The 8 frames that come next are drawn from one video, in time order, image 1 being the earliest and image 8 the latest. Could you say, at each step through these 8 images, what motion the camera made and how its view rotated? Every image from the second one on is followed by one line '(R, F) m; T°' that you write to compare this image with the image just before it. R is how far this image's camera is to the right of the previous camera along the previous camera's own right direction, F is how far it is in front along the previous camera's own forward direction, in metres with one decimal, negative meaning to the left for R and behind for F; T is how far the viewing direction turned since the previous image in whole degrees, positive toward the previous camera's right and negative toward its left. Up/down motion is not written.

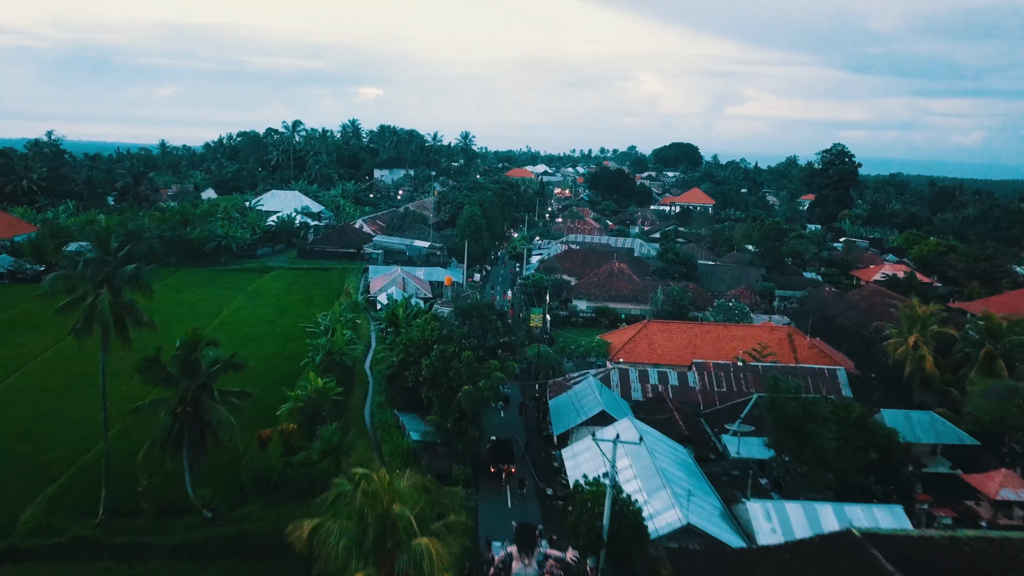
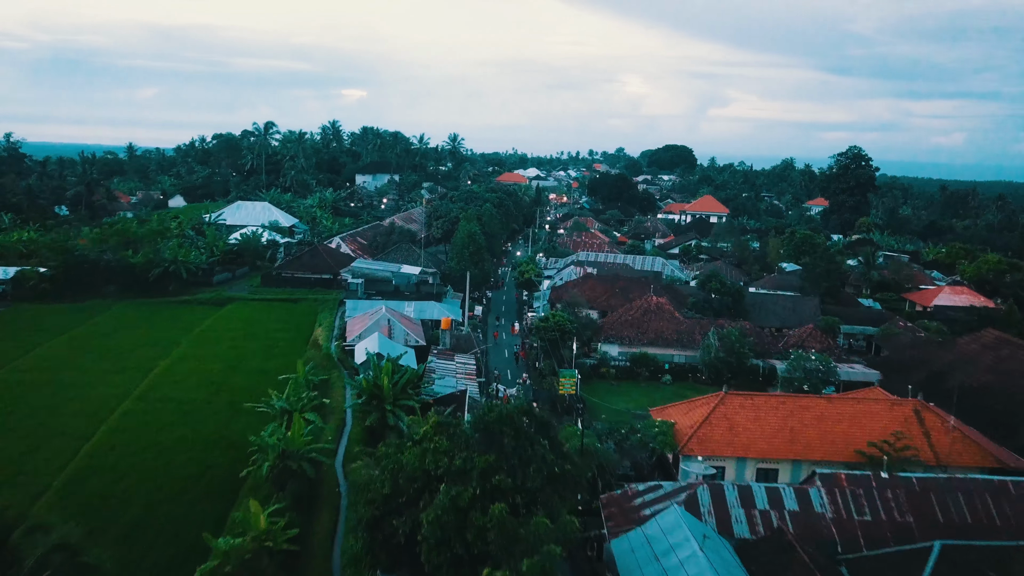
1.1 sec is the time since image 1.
(-1.1, +7.8) m; +1°
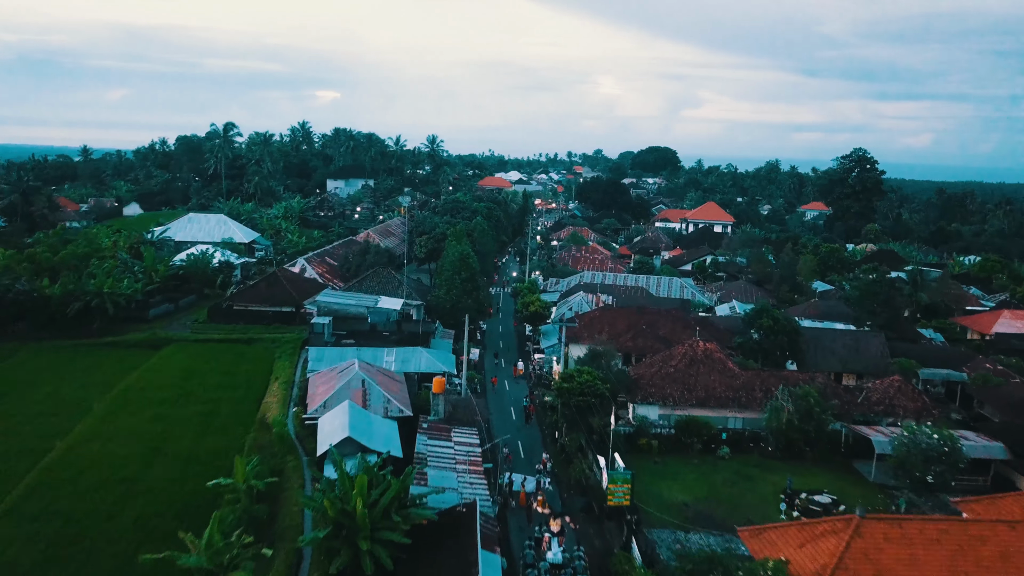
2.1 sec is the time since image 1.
(-1.0, +7.0) m; +2°
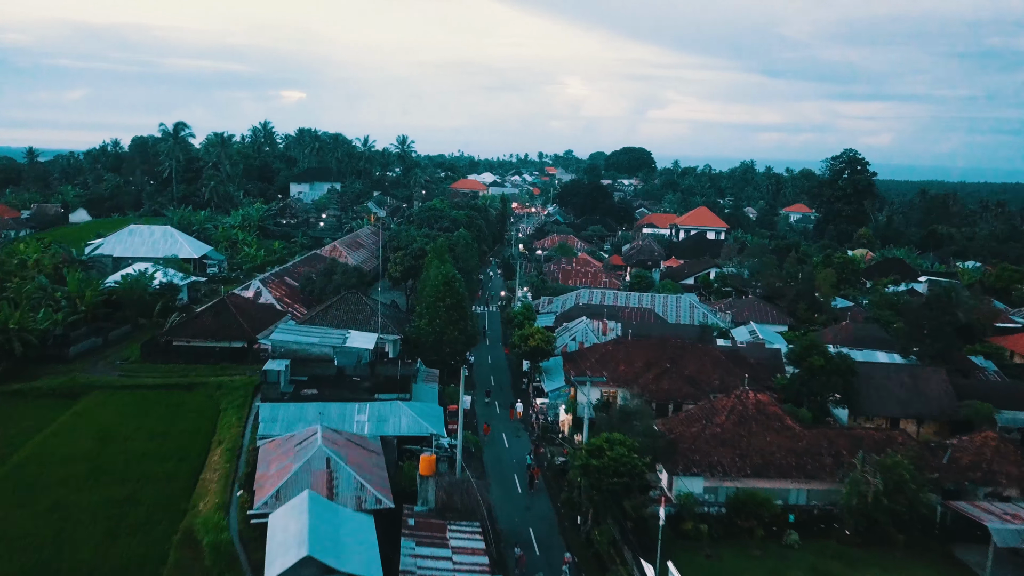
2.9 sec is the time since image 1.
(-0.9, +5.2) m; +2°
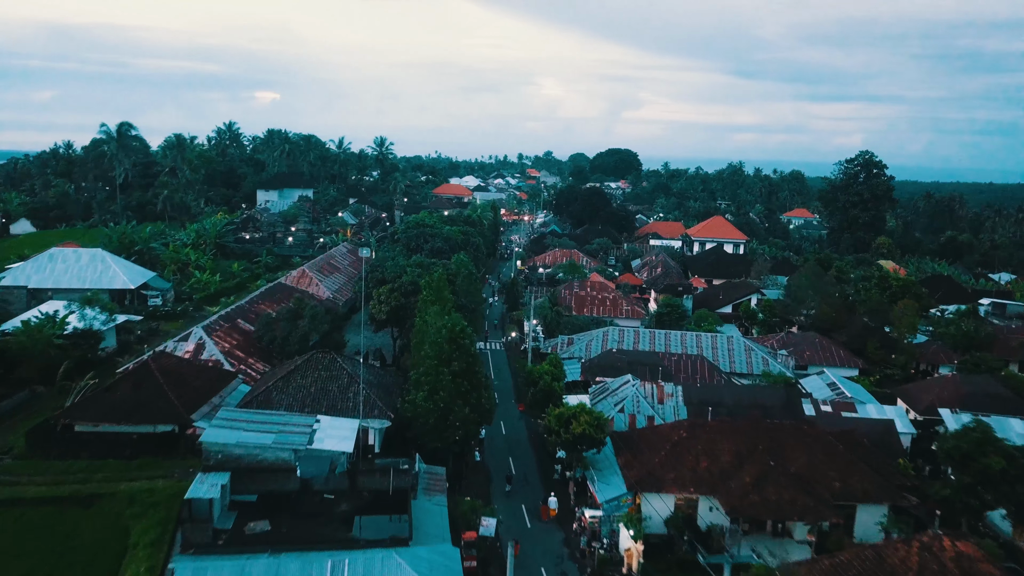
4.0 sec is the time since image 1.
(-1.4, +7.6) m; +2°
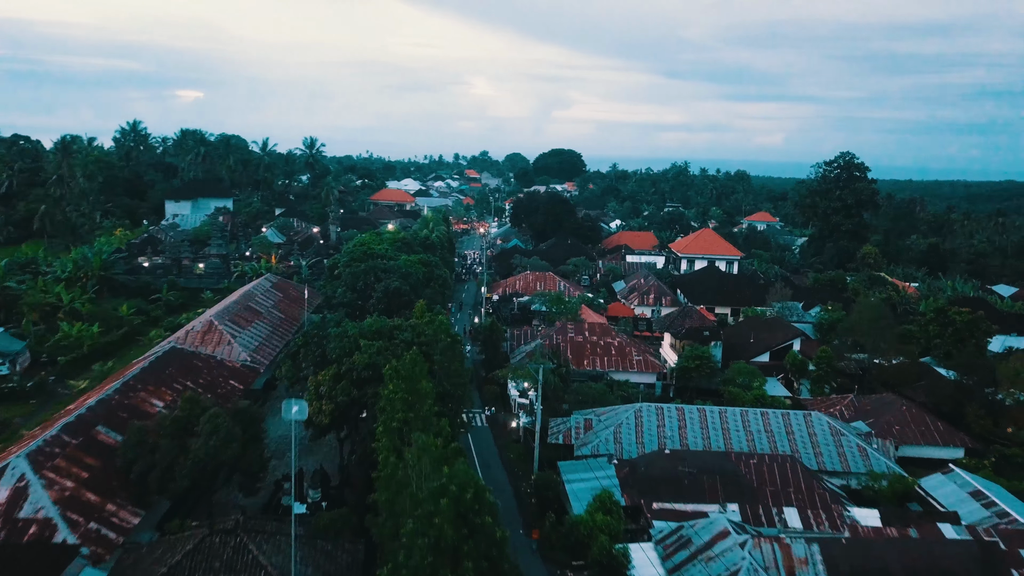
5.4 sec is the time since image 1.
(-1.7, +9.4) m; +5°
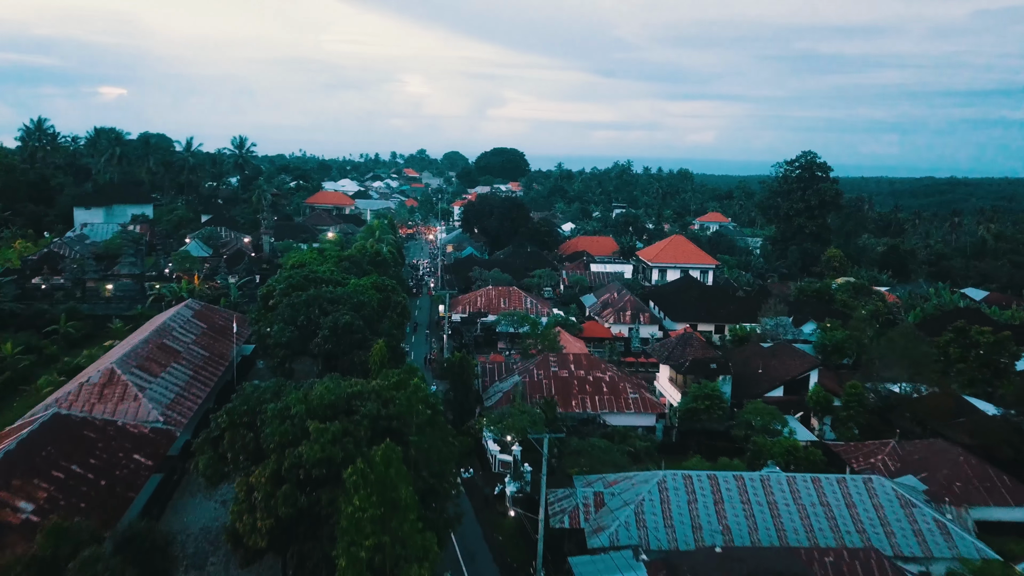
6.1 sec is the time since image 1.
(-1.1, +5.1) m; +4°
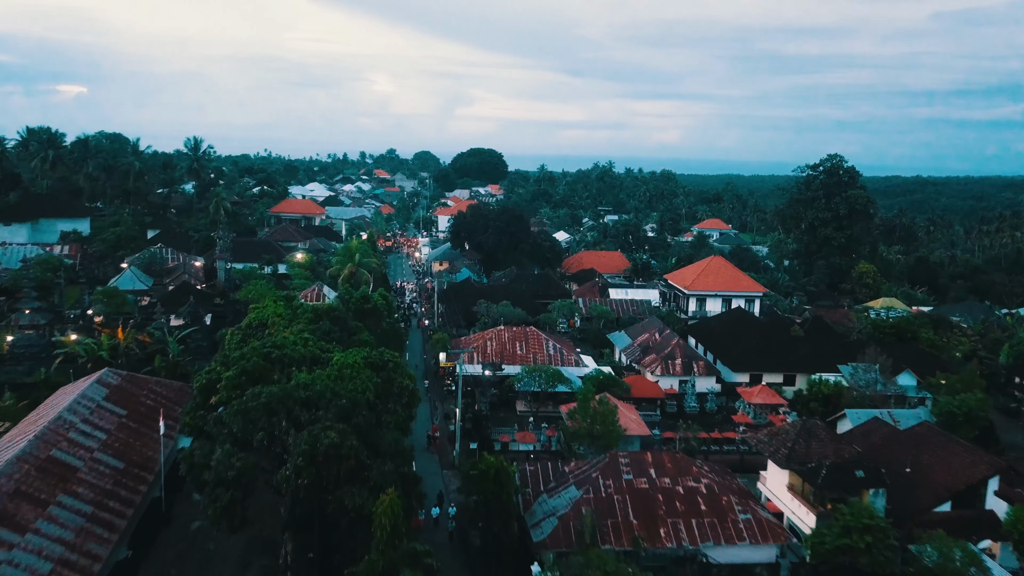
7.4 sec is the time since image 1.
(-2.0, +8.6) m; +2°
